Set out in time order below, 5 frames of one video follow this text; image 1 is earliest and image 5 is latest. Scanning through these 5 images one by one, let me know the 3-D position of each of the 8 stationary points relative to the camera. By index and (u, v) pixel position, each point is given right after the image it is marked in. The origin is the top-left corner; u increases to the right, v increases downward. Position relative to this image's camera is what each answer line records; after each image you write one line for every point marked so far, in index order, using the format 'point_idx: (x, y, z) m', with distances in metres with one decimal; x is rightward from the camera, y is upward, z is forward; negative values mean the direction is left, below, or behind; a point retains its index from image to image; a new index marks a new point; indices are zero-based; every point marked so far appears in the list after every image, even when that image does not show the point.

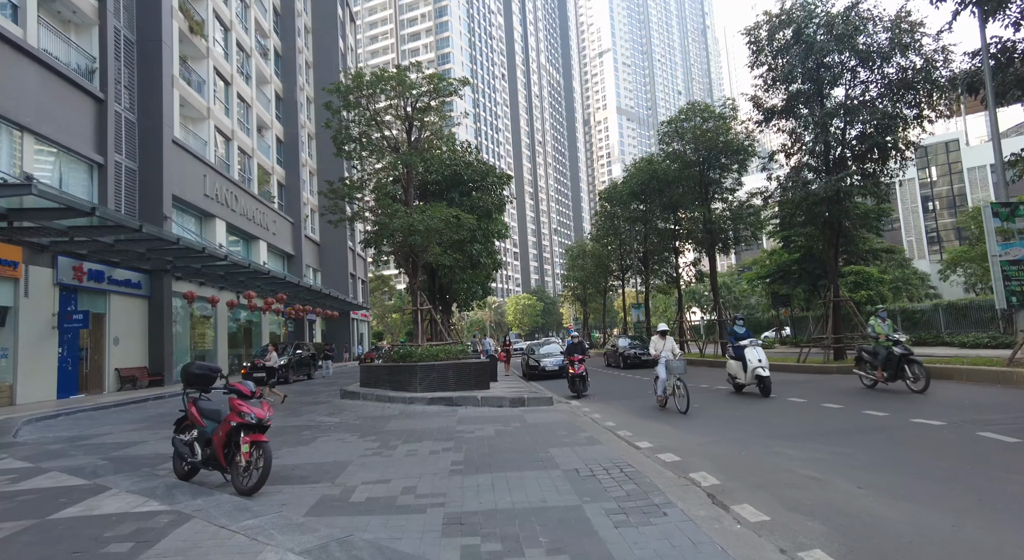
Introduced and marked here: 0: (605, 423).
0: (+1.5, -2.4, +8.7) m
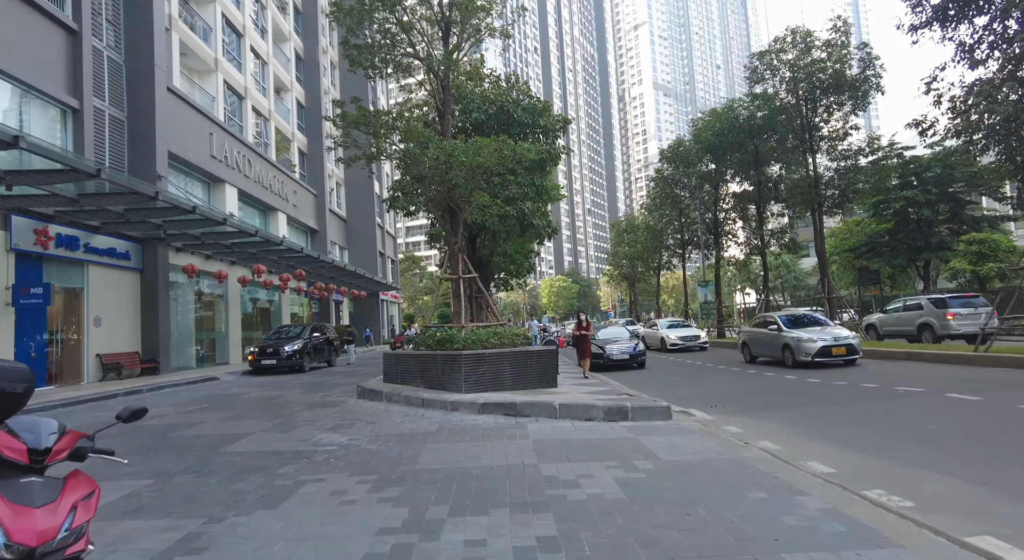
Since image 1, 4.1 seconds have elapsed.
0: (+2.7, -1.7, +4.7) m
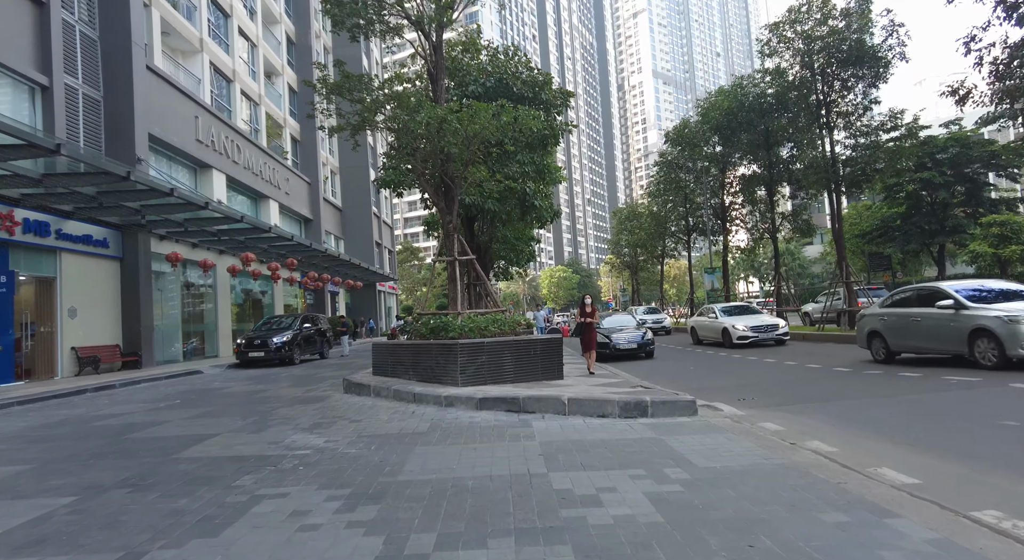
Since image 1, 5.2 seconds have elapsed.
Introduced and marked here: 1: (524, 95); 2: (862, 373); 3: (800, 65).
0: (+2.8, -1.5, +3.8) m
1: (+0.4, +5.3, +15.1) m
2: (+6.0, -1.6, +9.1) m
3: (+10.1, +7.6, +18.4) m
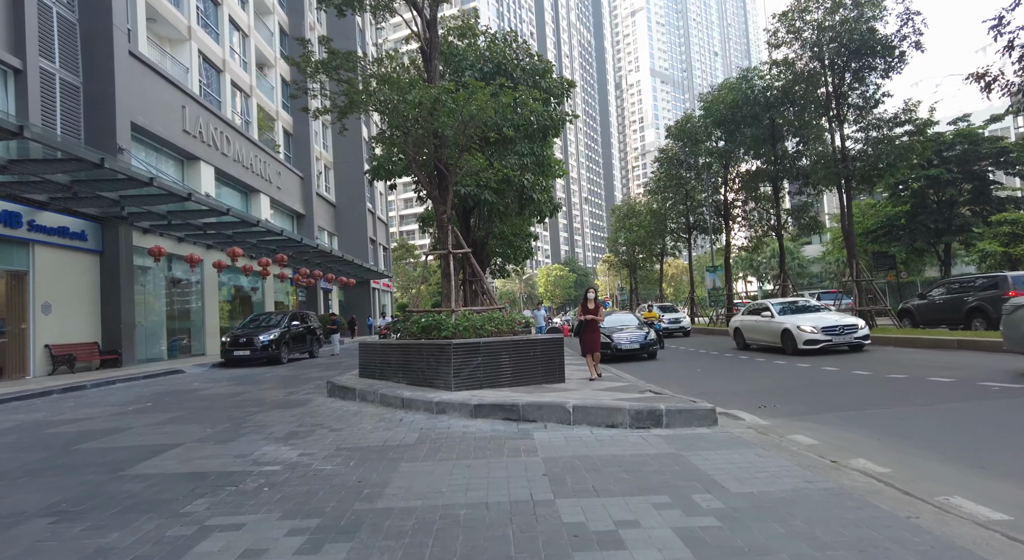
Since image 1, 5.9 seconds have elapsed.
0: (+2.8, -1.4, +3.2) m
1: (+0.3, +5.4, +14.4) m
2: (+6.0, -1.6, +8.4) m
3: (+10.1, +7.6, +17.8) m
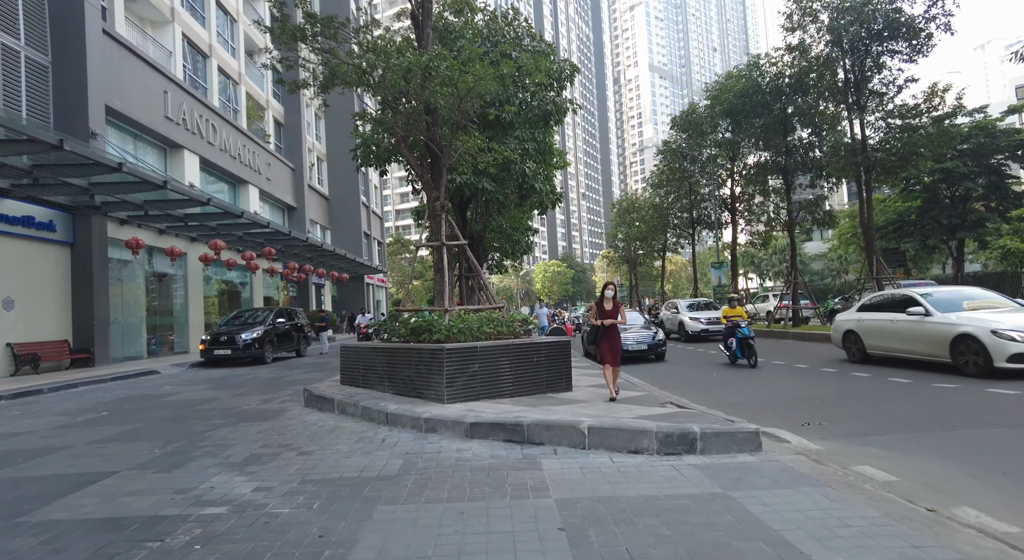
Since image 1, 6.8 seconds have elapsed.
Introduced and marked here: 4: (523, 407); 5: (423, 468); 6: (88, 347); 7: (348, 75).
0: (+2.8, -1.4, +2.2) m
1: (+0.3, +5.5, +13.3) m
2: (+6.0, -1.5, +7.5) m
3: (+10.1, +7.7, +16.8) m
4: (+0.1, -1.5, +6.1) m
5: (-0.8, -1.6, +4.5) m
6: (-12.5, -2.0, +15.4) m
7: (-2.5, +3.2, +8.1) m
